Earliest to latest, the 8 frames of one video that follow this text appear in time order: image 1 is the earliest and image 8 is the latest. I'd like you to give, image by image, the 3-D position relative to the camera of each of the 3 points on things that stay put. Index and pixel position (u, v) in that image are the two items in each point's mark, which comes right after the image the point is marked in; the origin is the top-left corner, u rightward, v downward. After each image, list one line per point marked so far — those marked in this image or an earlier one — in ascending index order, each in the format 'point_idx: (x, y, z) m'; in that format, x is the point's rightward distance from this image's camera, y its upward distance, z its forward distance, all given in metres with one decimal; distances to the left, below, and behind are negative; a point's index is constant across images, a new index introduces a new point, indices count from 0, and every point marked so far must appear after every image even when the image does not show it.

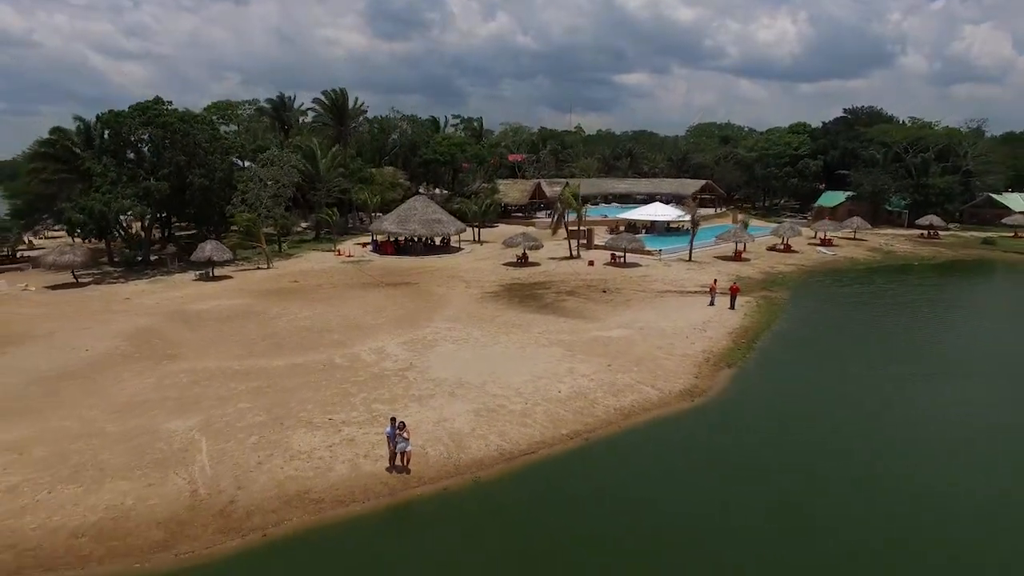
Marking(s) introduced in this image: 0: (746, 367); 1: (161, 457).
0: (+6.8, -2.8, +15.6) m
1: (-6.3, -3.0, +10.7) m
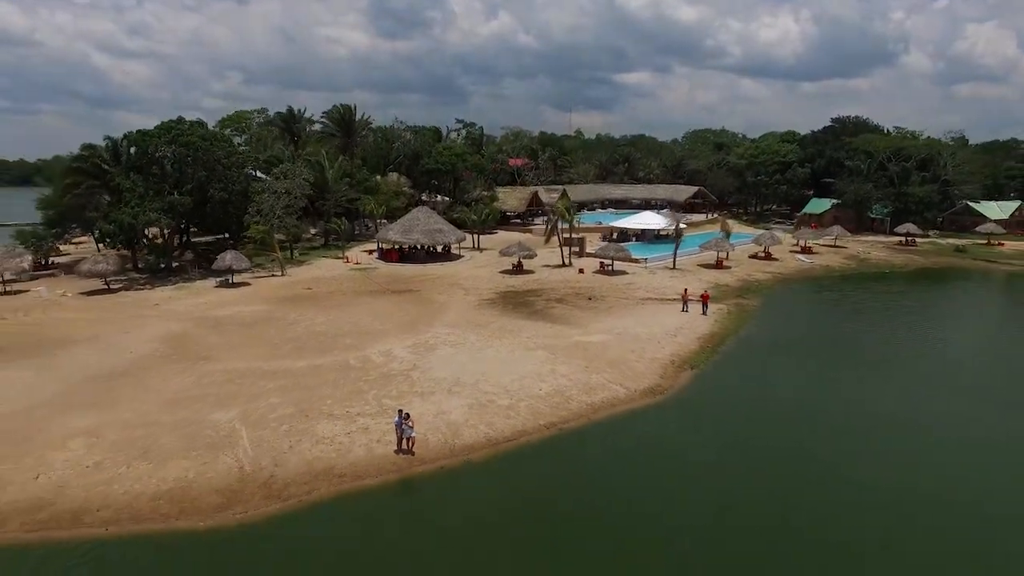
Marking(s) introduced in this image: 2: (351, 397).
0: (+6.5, -3.1, +17.9) m
1: (-6.6, -3.3, +13.0) m
2: (-4.2, -2.8, +15.1) m
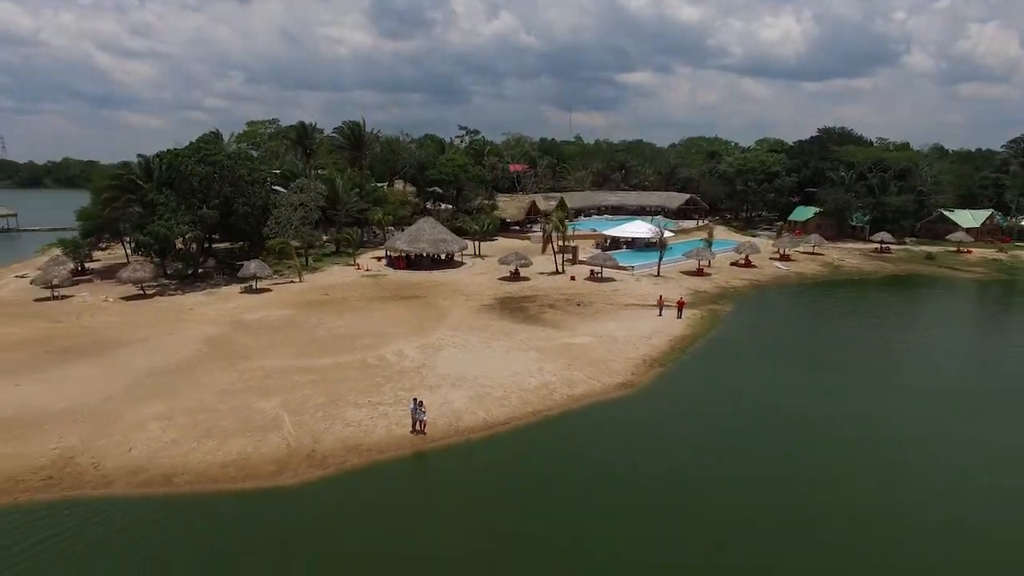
0: (+6.3, -3.4, +20.8) m
1: (-6.8, -3.6, +15.9) m
2: (-4.4, -3.1, +18.0) m
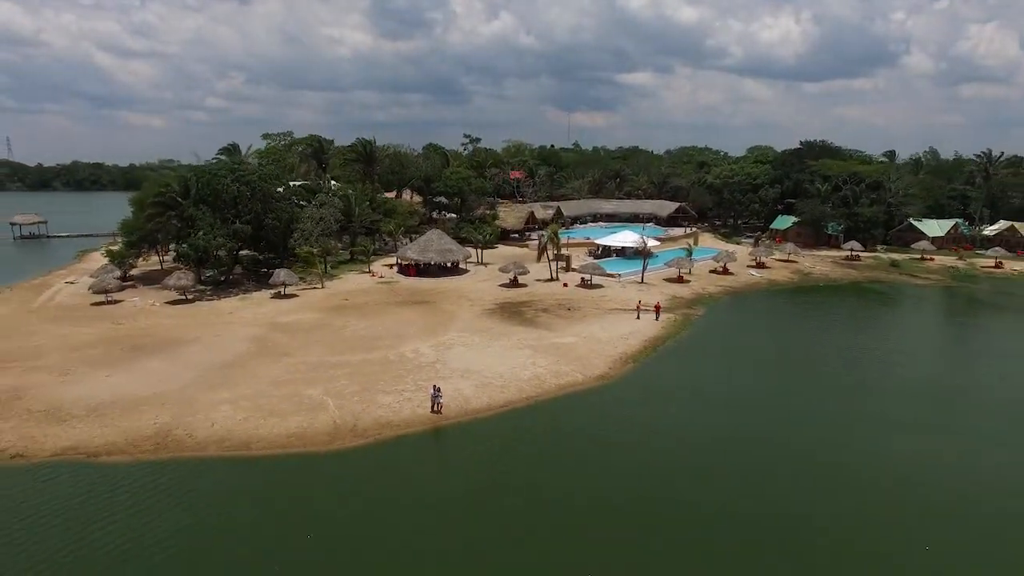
0: (+6.2, -3.8, +24.8) m
1: (-6.8, -4.0, +19.9) m
2: (-4.4, -3.5, +22.1) m
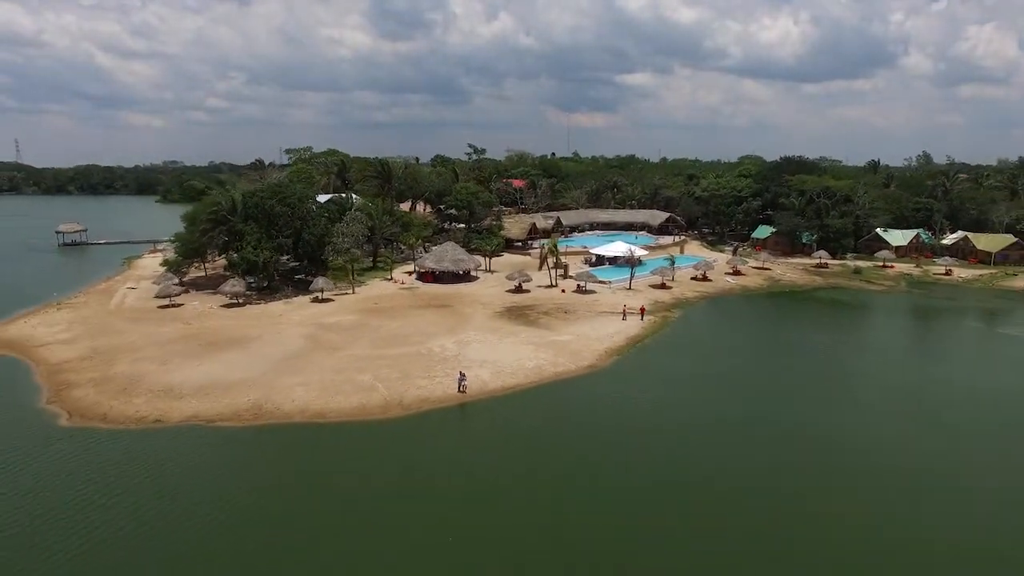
0: (+6.6, -4.2, +30.6) m
1: (-6.5, -4.4, +25.7) m
2: (-4.1, -3.9, +27.9) m
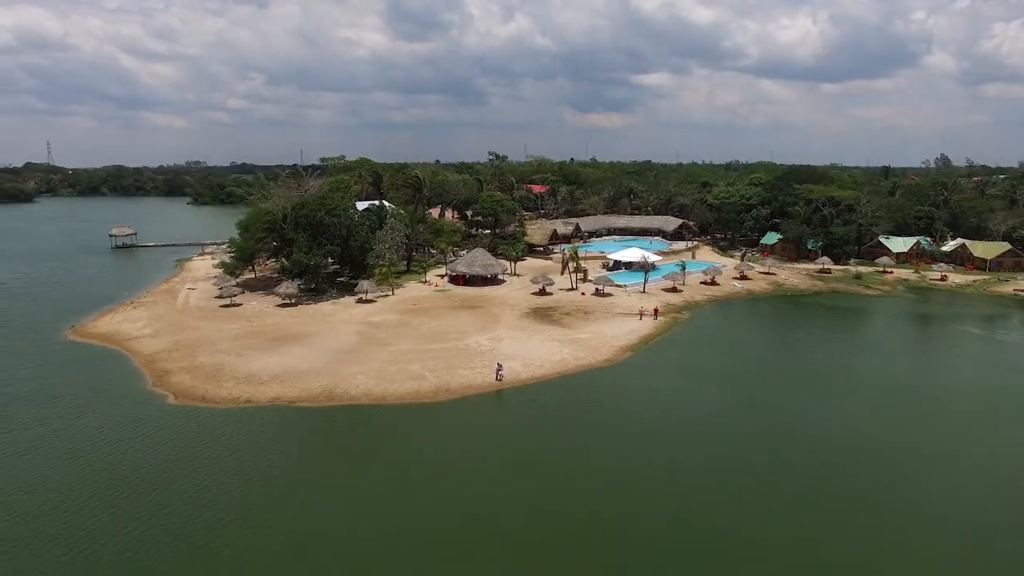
0: (+8.2, -4.5, +34.8) m
1: (-5.0, -4.6, +30.3) m
2: (-2.5, -4.1, +32.4) m
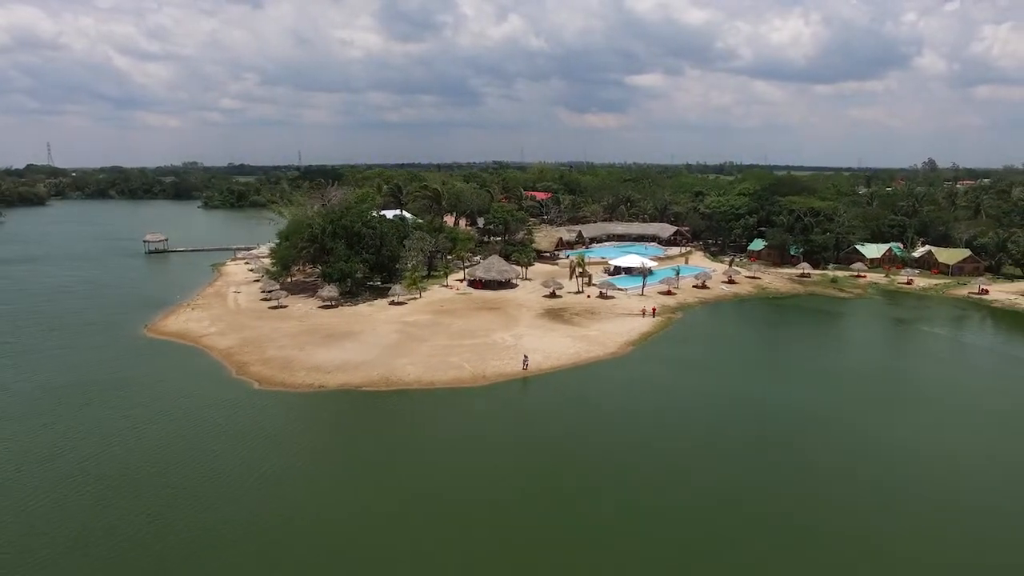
0: (+9.6, -4.8, +41.0) m
1: (-3.5, -4.9, +36.3) m
2: (-1.1, -4.4, +38.4) m
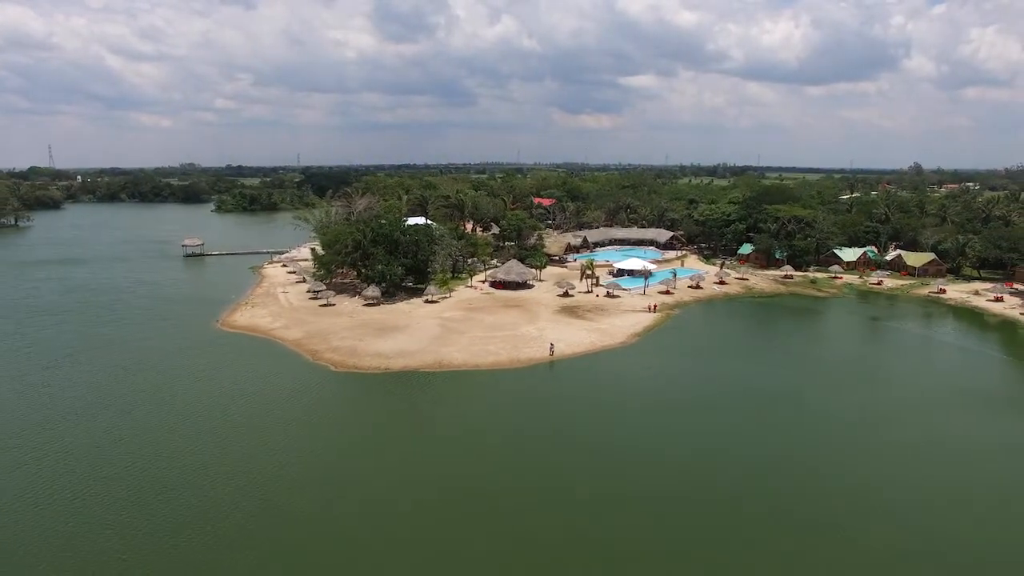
0: (+11.7, -4.8, +48.6) m
1: (-1.4, -4.9, +43.8) m
2: (+1.1, -4.4, +45.9) m
